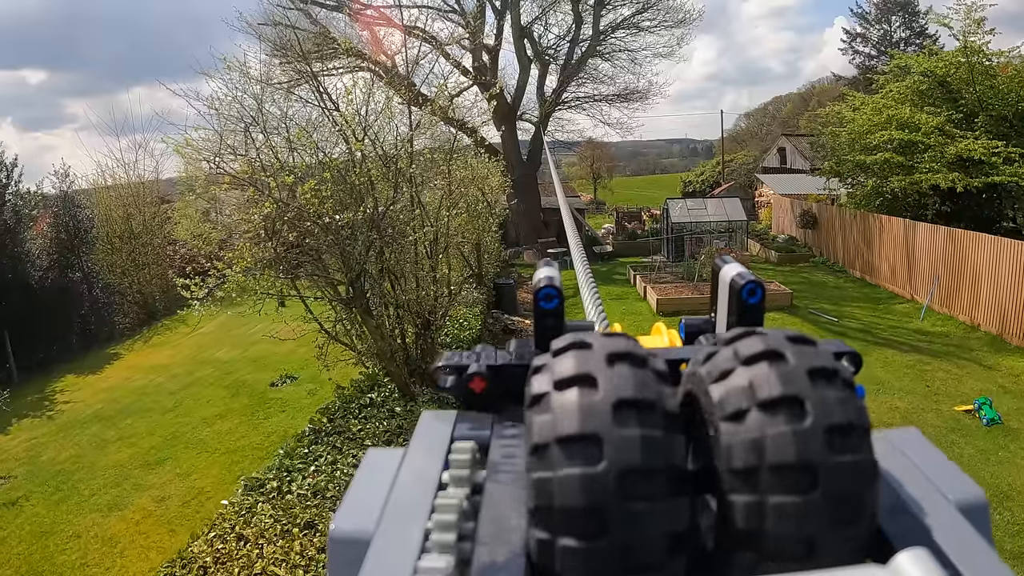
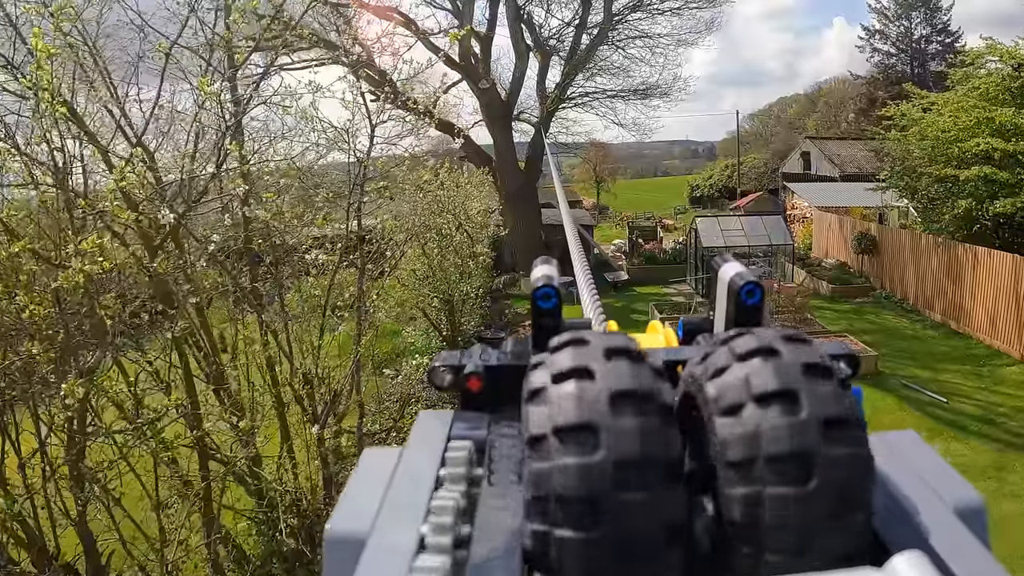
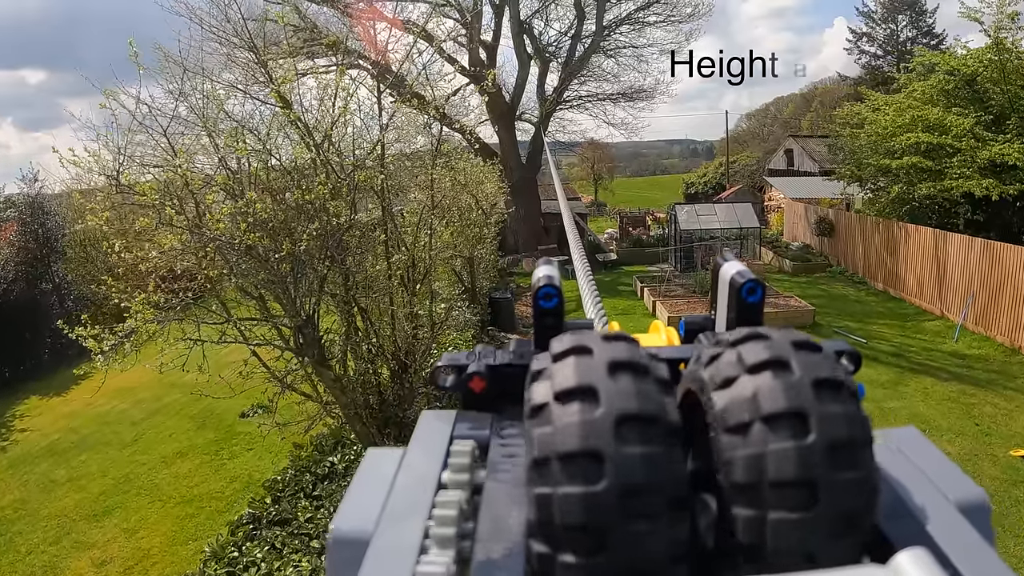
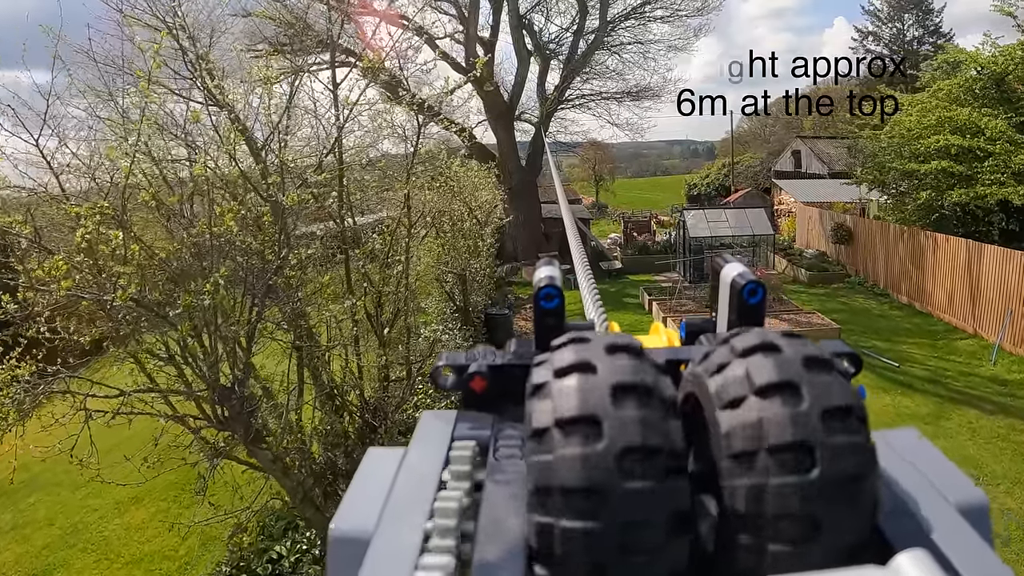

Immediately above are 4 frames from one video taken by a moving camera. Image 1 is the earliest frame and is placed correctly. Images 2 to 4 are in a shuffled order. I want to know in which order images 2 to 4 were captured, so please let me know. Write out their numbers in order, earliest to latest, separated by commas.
3, 4, 2
